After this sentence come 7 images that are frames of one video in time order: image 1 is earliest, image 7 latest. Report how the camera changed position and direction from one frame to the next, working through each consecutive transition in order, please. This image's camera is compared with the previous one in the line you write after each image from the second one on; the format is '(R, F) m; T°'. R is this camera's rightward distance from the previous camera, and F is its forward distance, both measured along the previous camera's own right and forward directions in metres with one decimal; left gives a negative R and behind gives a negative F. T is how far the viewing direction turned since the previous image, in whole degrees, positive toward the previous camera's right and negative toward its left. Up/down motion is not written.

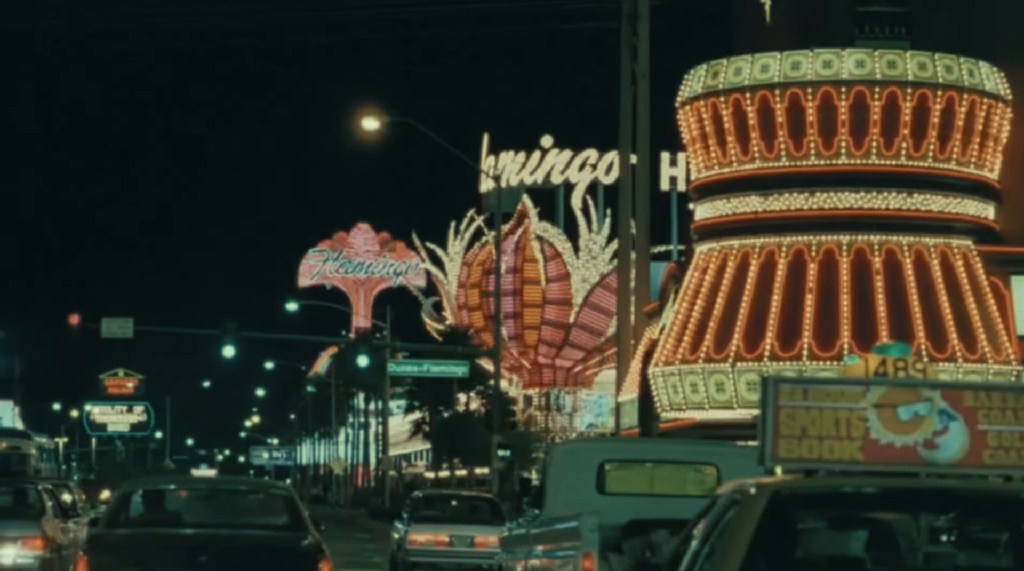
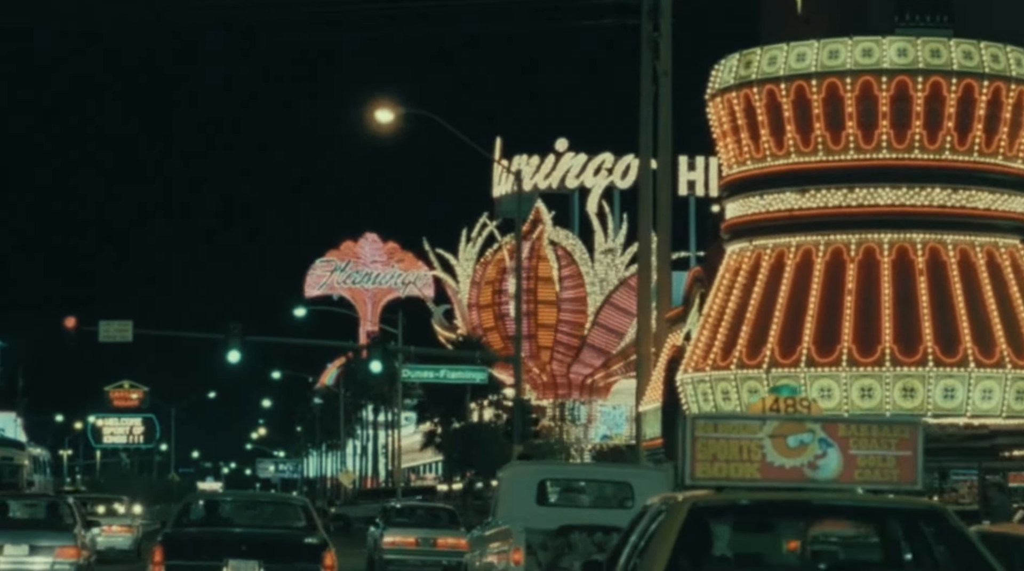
(-0.5, +2.7) m; -1°
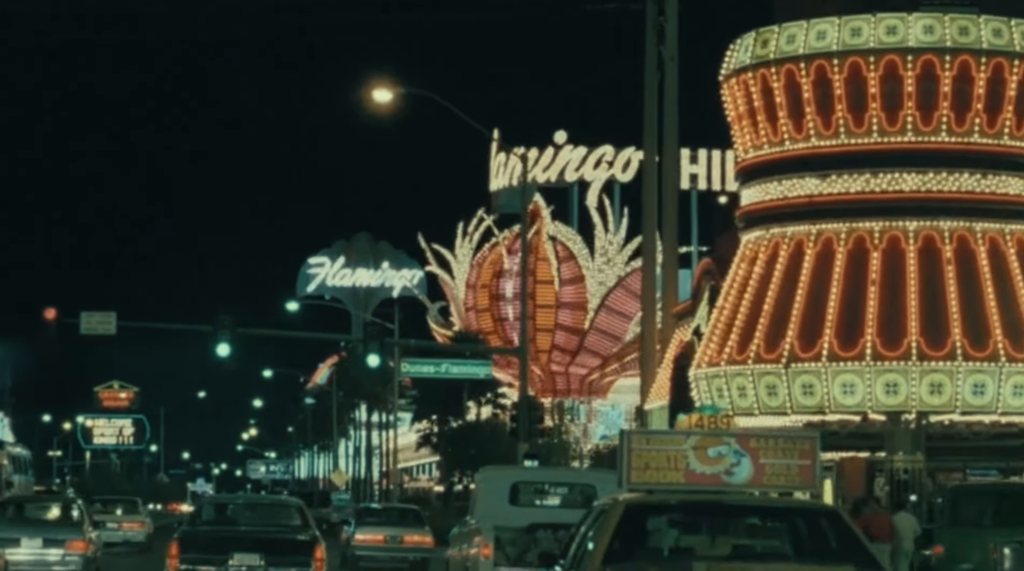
(+0.1, -1.2) m; 0°
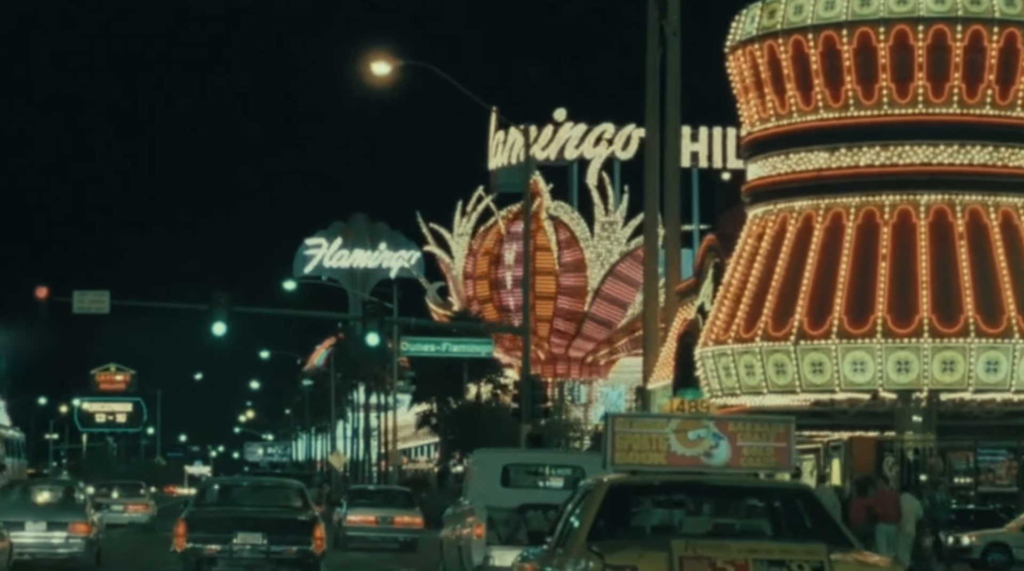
(0.0, -0.4) m; 0°
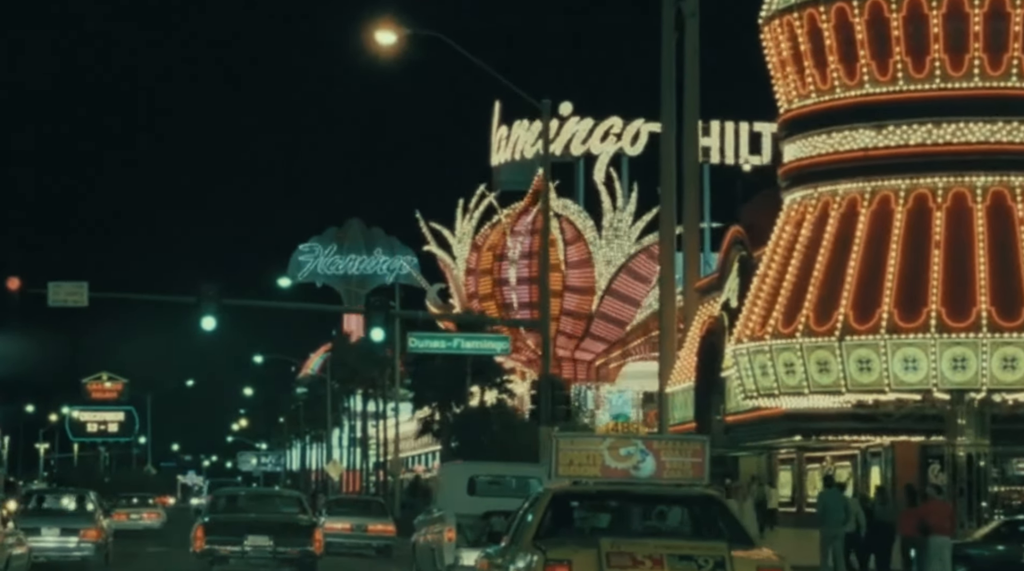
(+0.2, -1.6) m; 0°
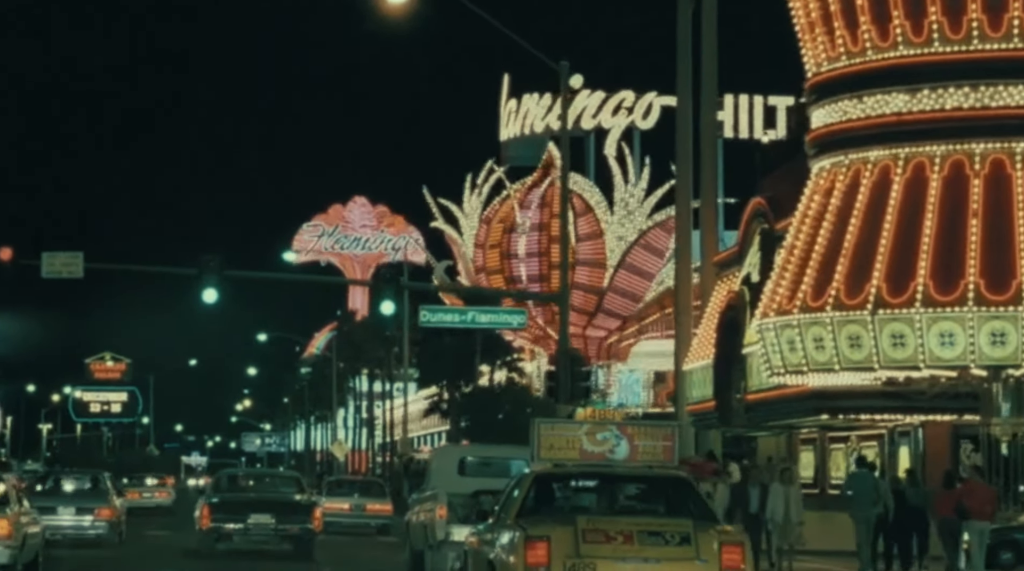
(+0.1, -0.8) m; 0°
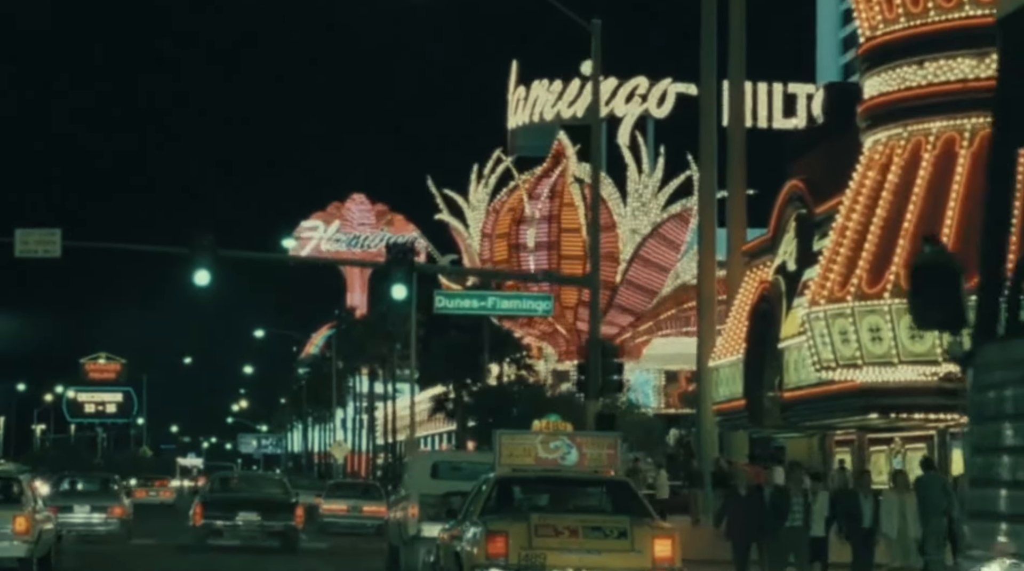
(+0.2, -1.6) m; 0°
